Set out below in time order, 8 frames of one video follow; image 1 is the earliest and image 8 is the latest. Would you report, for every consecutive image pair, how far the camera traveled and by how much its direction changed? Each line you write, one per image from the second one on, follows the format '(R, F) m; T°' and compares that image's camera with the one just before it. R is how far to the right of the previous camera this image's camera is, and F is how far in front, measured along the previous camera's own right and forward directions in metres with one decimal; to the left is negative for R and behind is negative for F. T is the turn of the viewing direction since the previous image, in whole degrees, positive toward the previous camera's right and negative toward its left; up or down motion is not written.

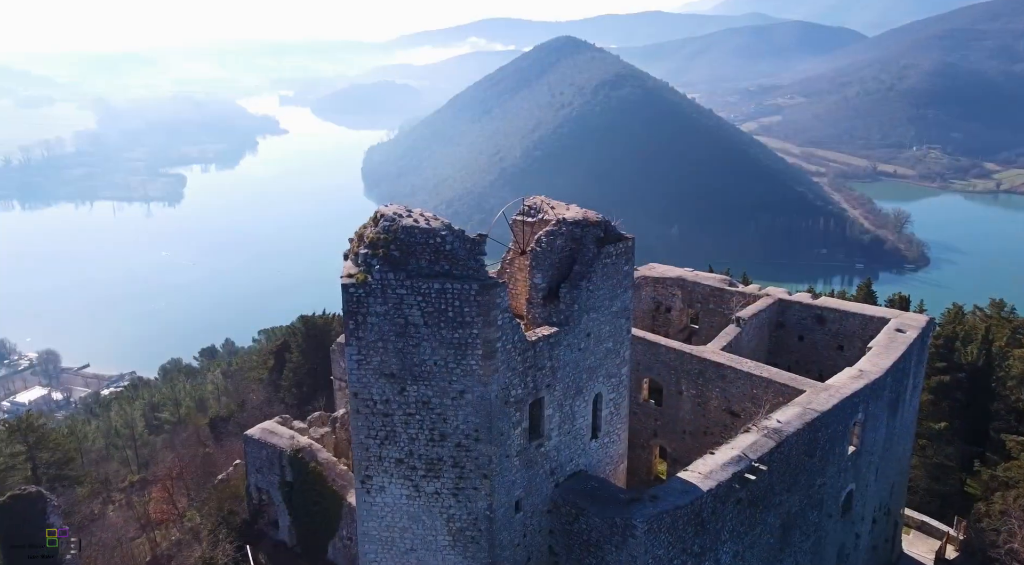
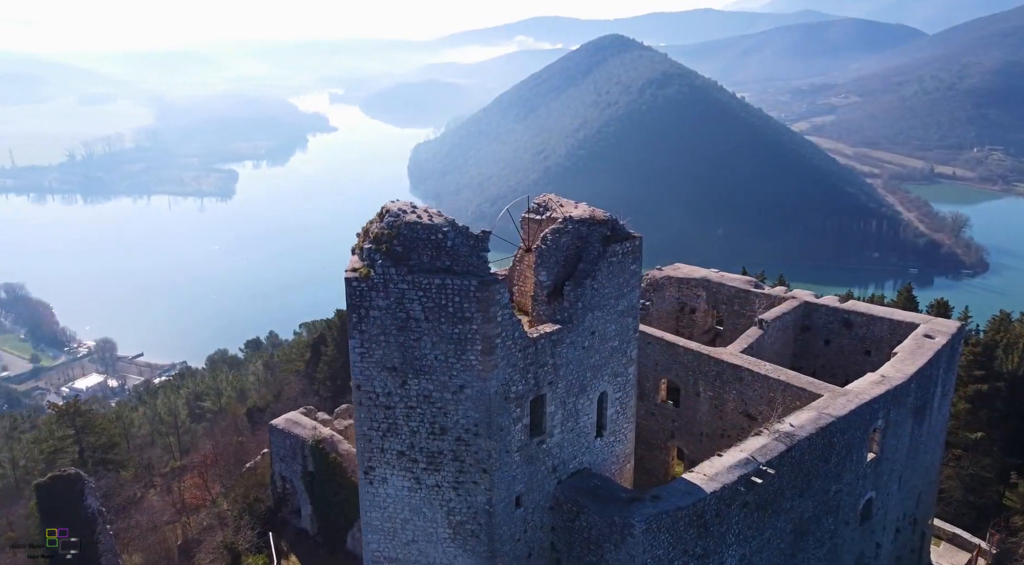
(+0.4, 0.0) m; -3°
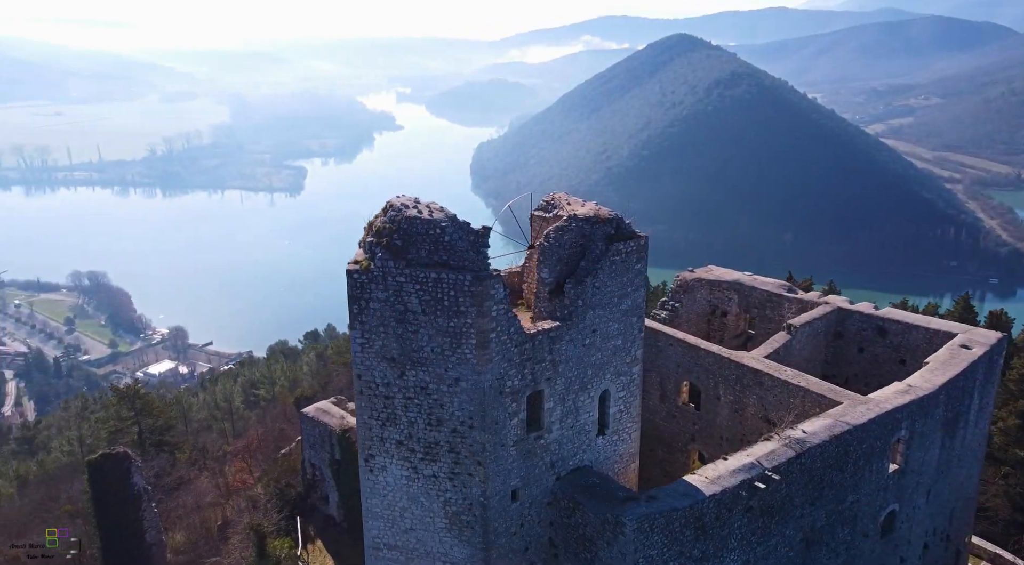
(+0.6, -0.1) m; -4°
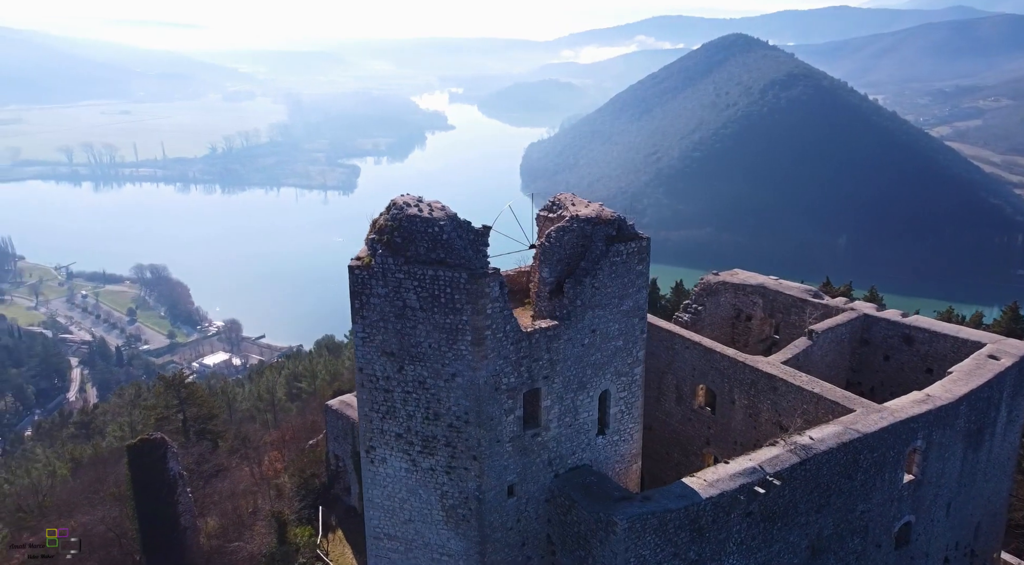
(+0.5, -0.1) m; -3°
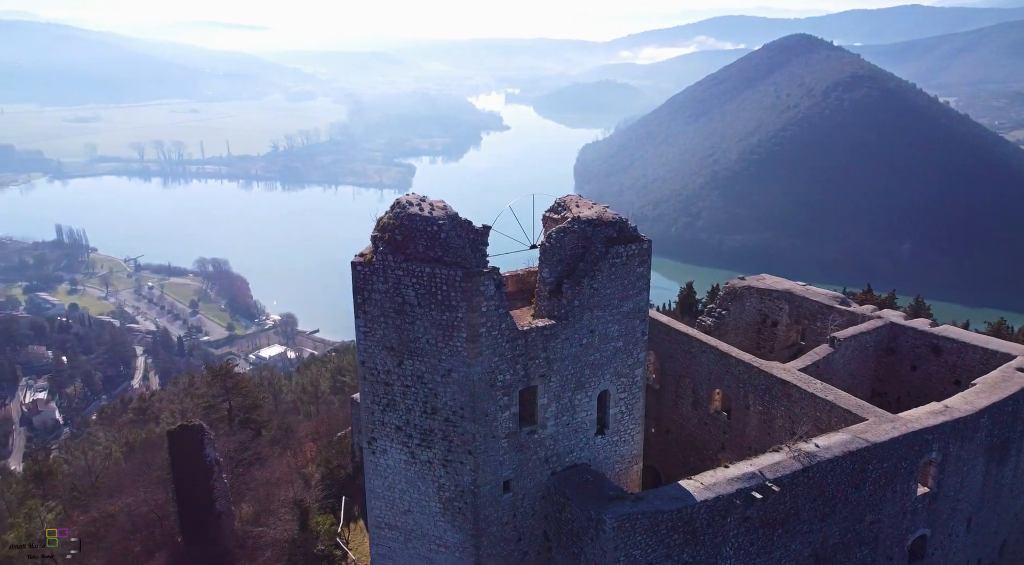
(+0.6, -0.1) m; -4°
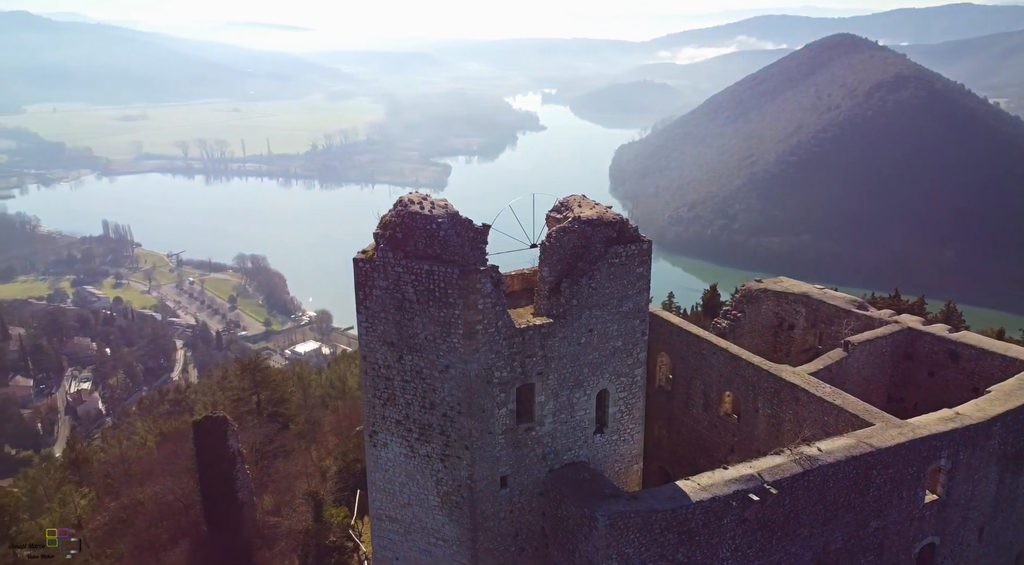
(+0.4, -0.1) m; -2°
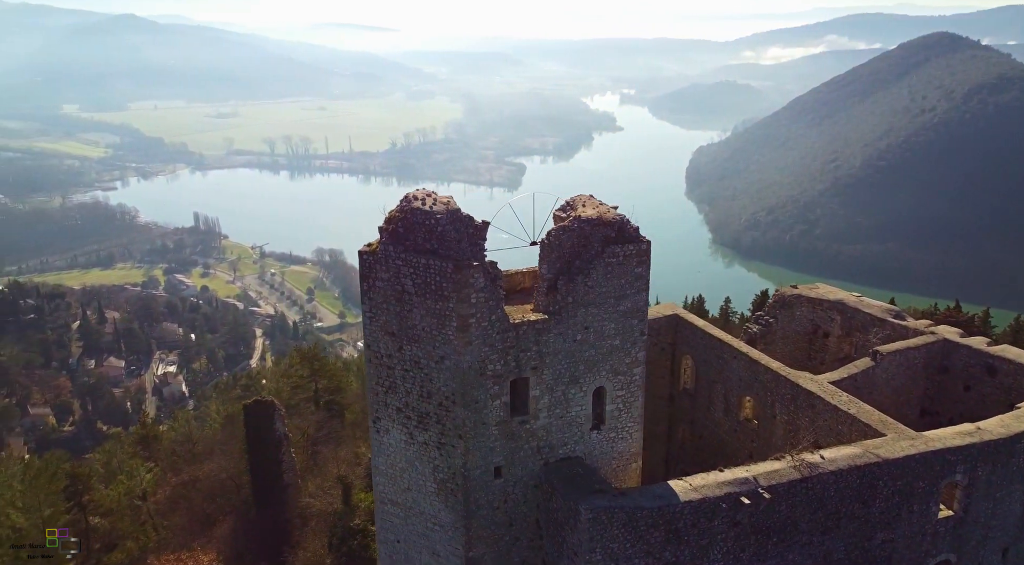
(+0.8, -0.2) m; -5°
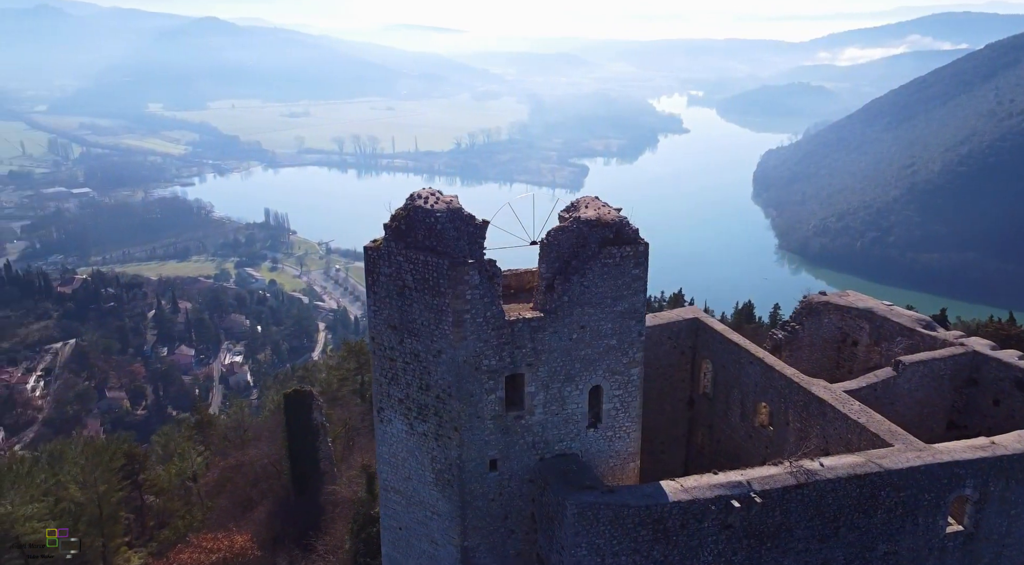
(+0.7, -0.2) m; -4°
